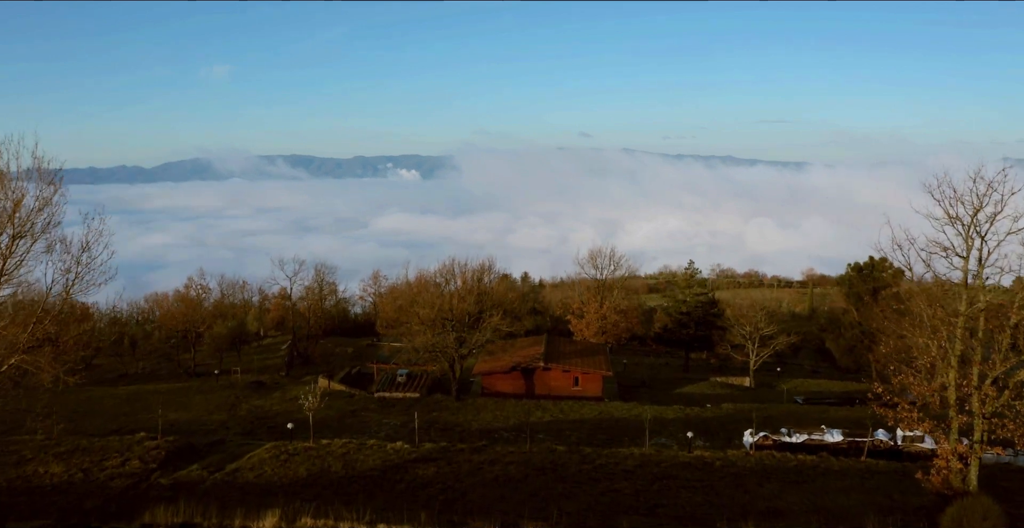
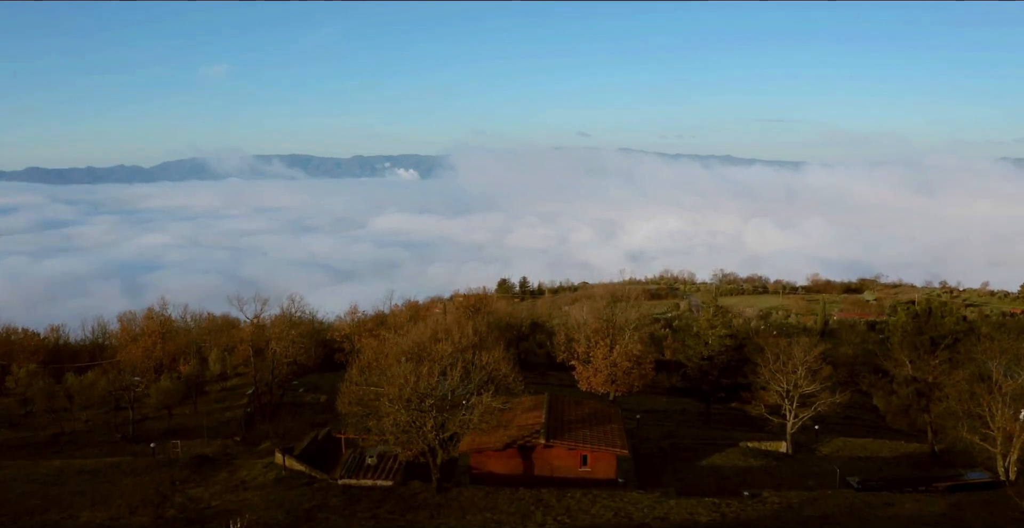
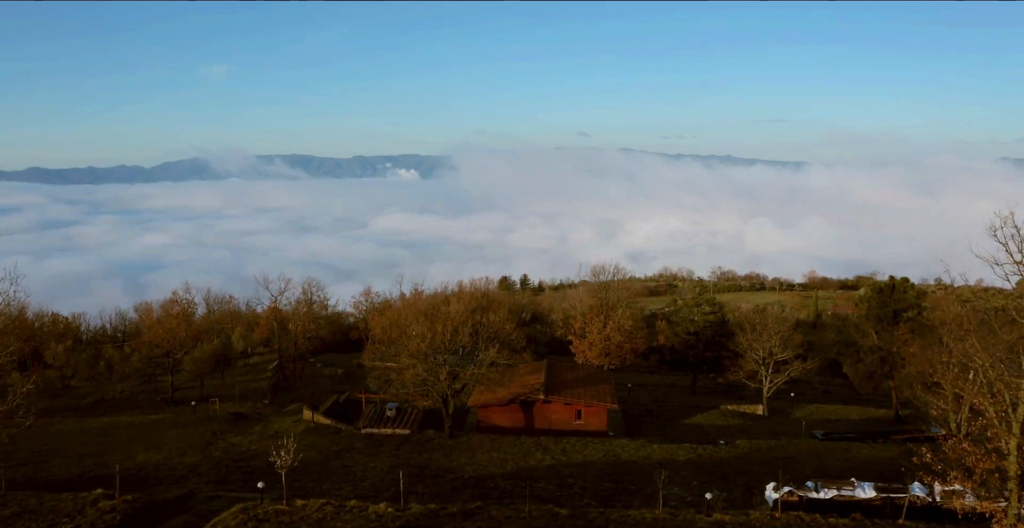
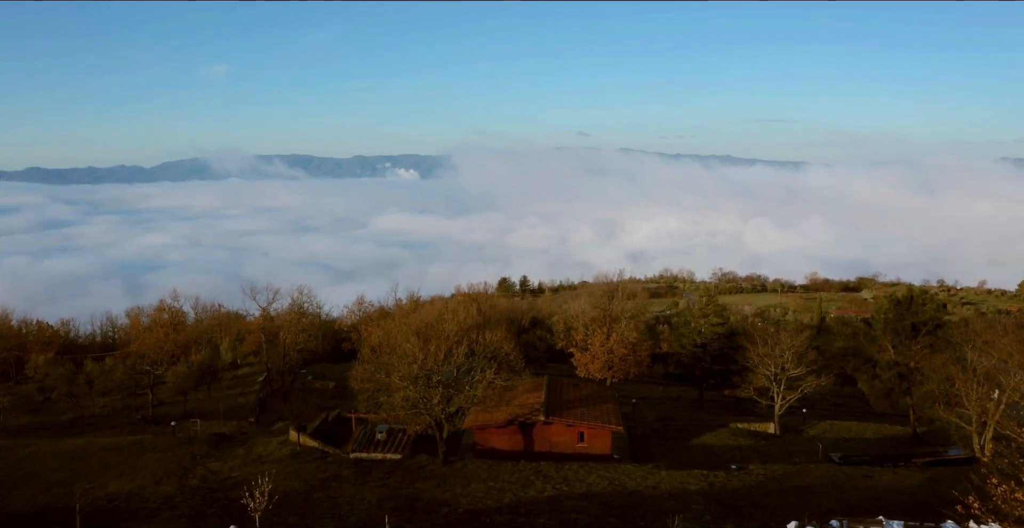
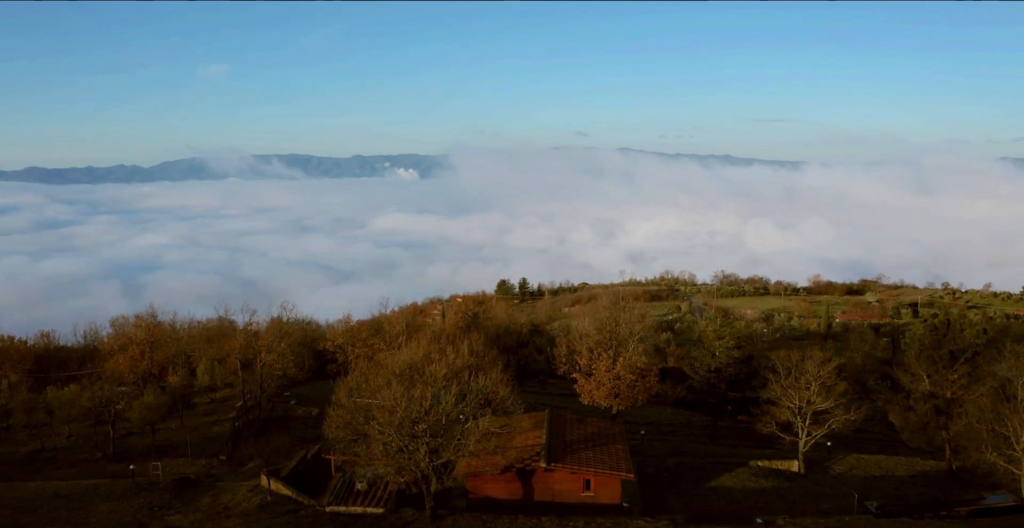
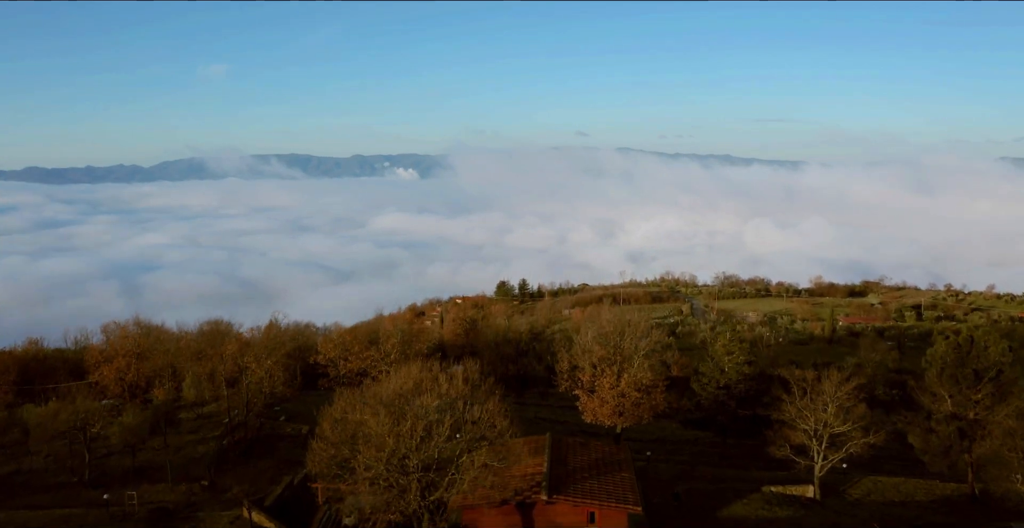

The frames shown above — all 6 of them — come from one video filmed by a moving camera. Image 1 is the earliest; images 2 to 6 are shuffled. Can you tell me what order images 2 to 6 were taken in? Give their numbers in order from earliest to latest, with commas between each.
3, 4, 2, 5, 6
